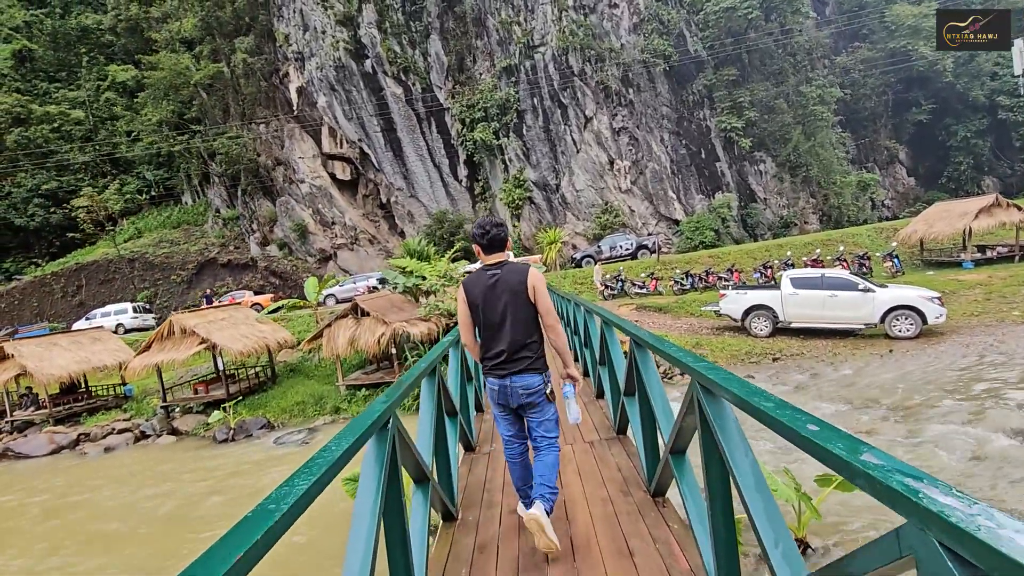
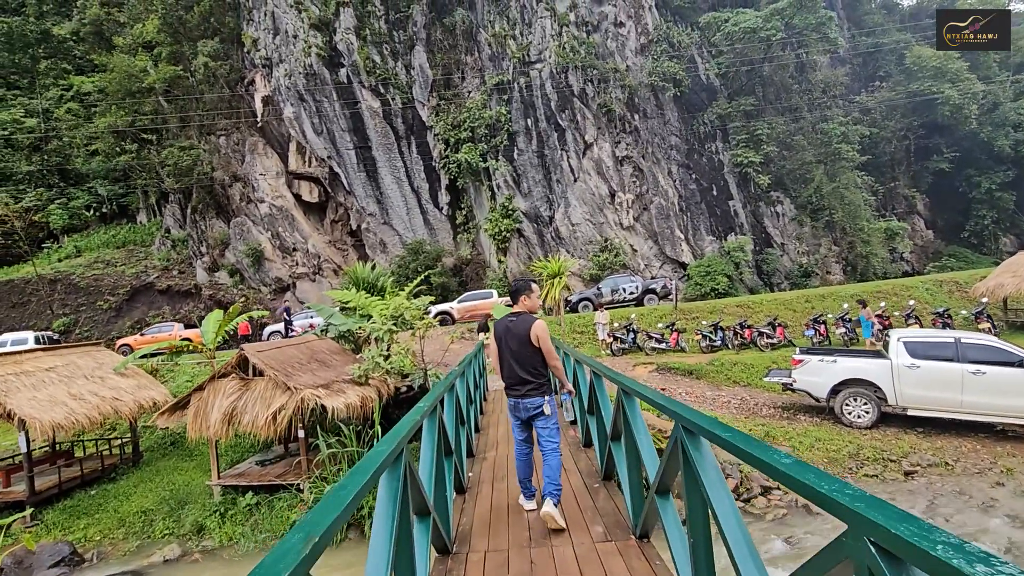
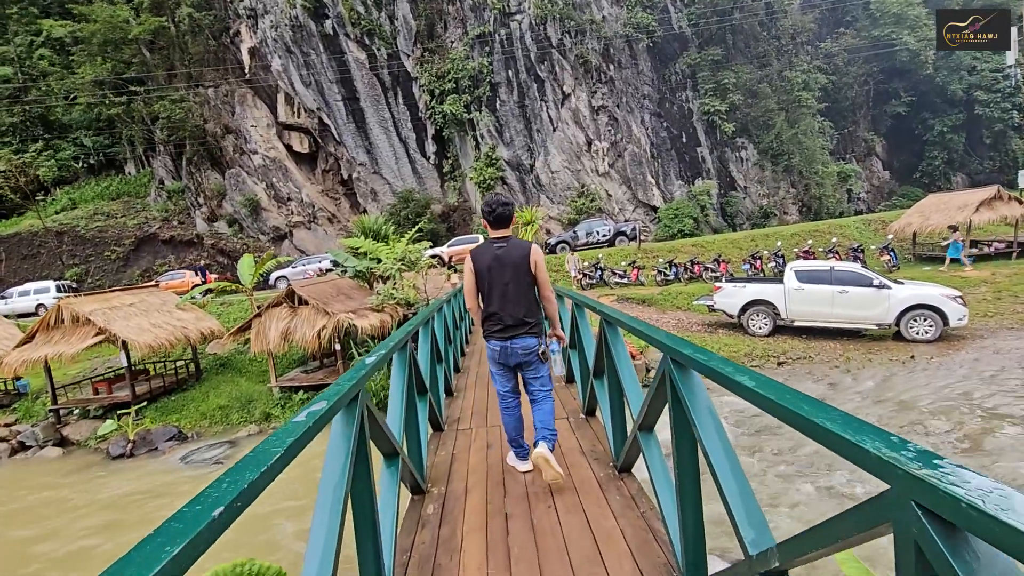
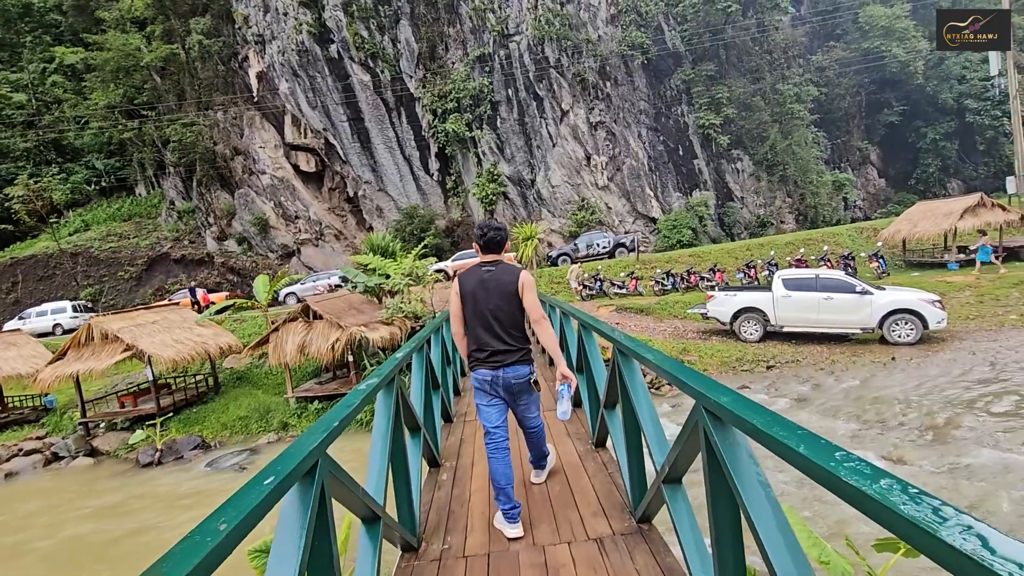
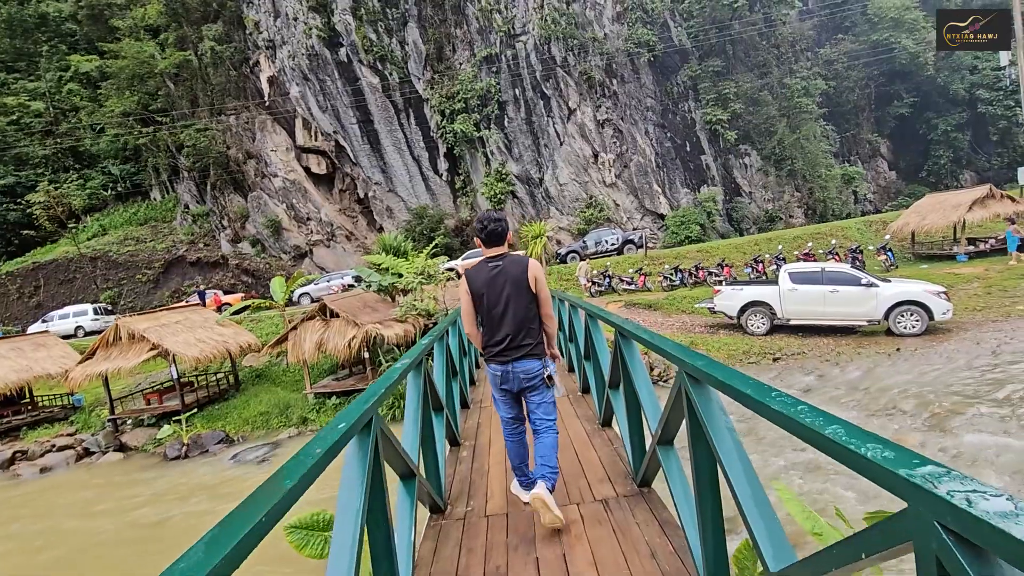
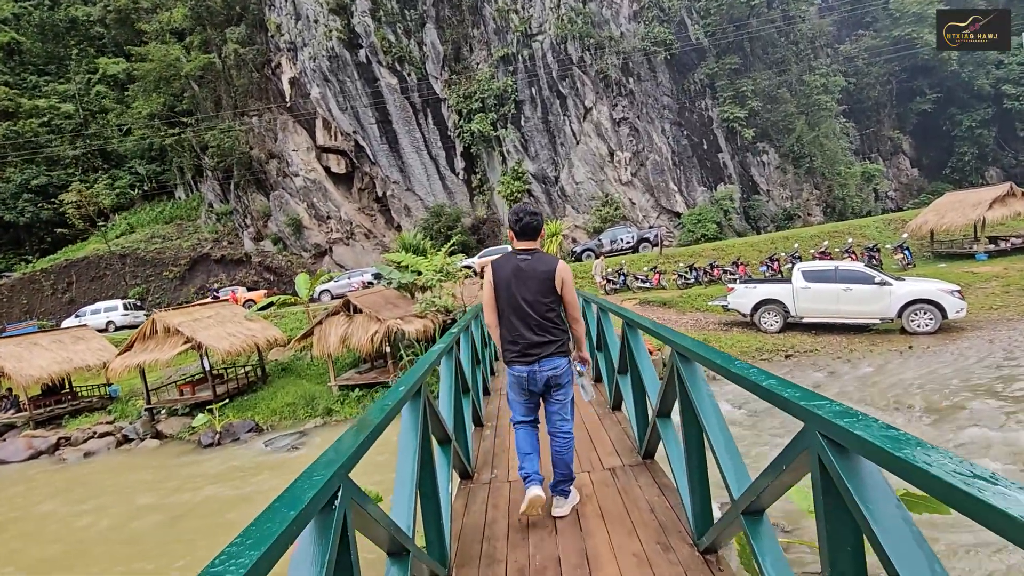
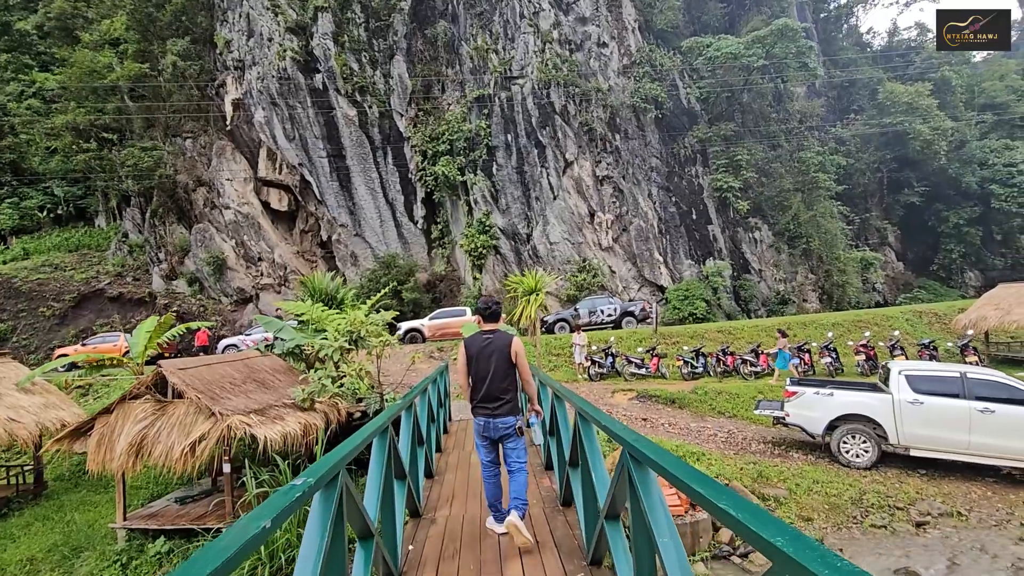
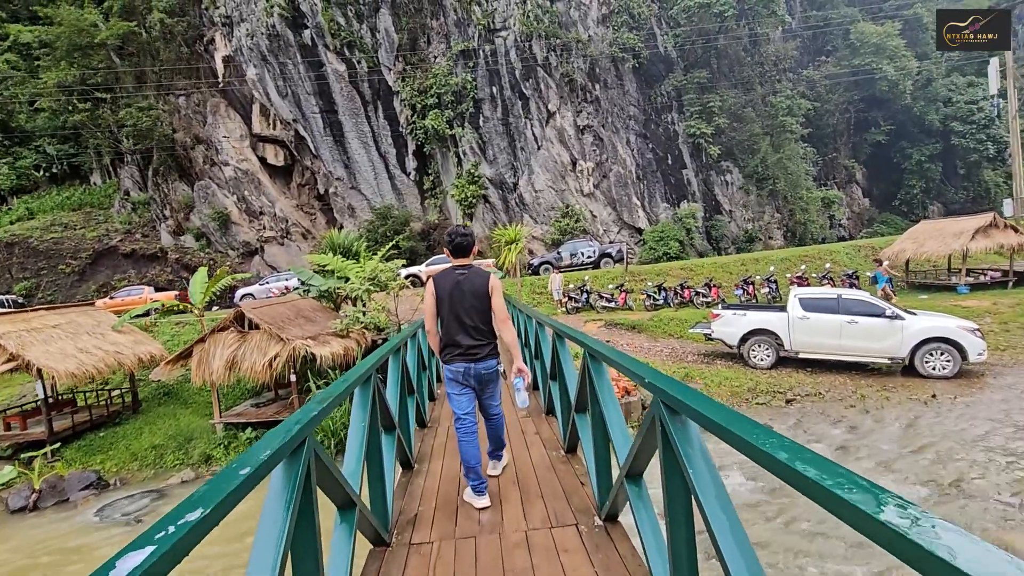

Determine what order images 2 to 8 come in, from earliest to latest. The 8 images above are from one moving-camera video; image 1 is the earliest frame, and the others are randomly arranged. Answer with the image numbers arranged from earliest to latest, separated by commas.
6, 5, 4, 3, 8, 2, 7
